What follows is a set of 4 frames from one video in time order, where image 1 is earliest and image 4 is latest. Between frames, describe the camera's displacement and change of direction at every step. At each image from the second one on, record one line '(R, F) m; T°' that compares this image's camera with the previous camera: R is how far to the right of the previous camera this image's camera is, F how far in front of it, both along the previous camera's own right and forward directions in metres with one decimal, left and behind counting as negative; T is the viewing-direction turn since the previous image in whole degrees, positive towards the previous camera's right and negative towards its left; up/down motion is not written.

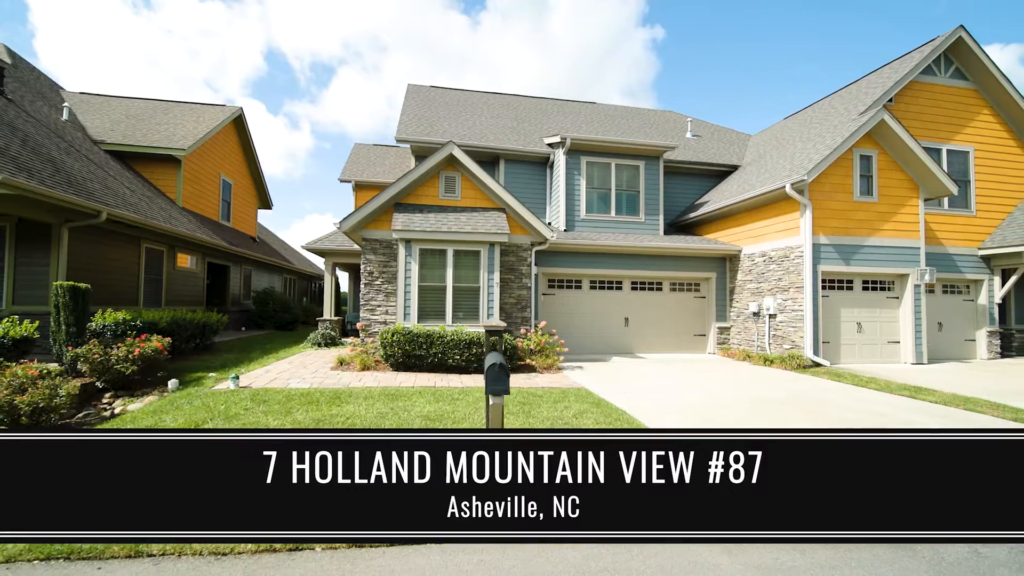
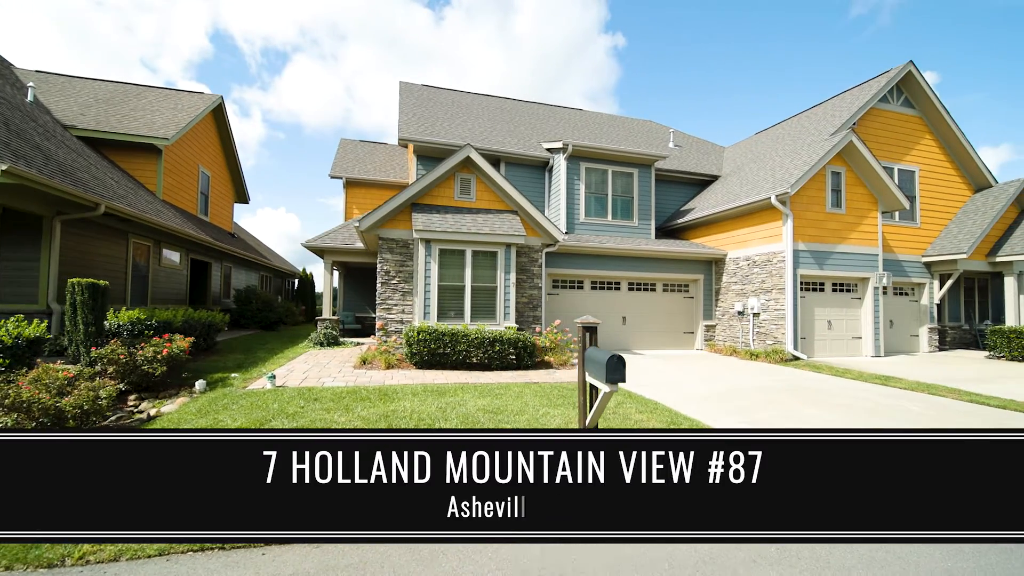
(-1.3, -0.2) m; +6°
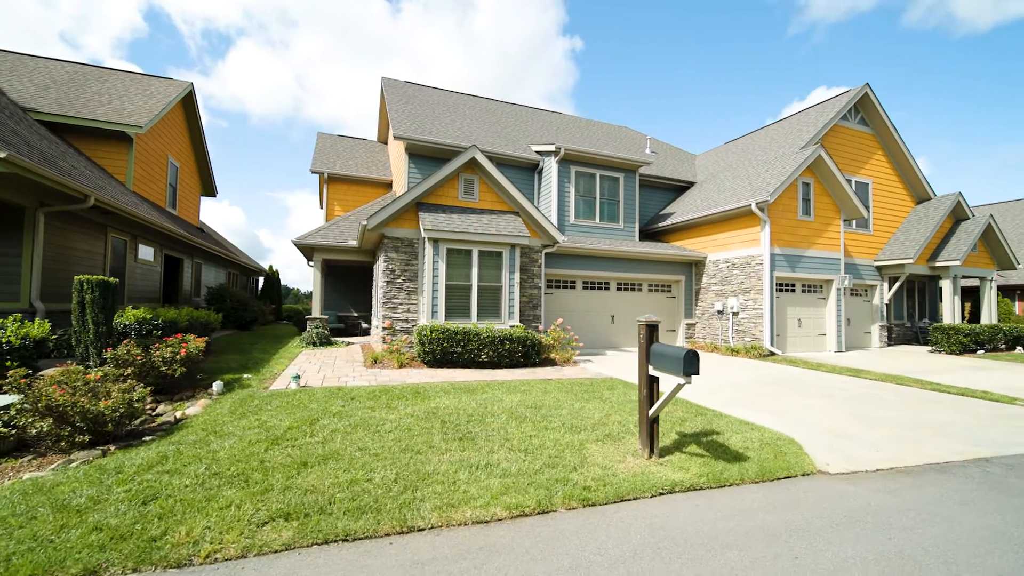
(-1.0, -0.2) m; +6°
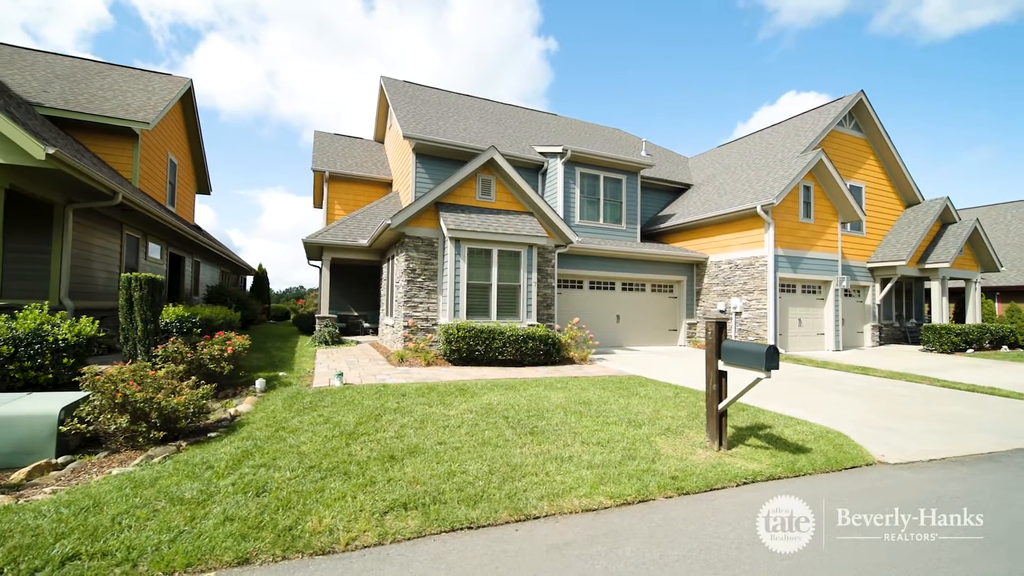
(-0.9, -0.1) m; +3°
